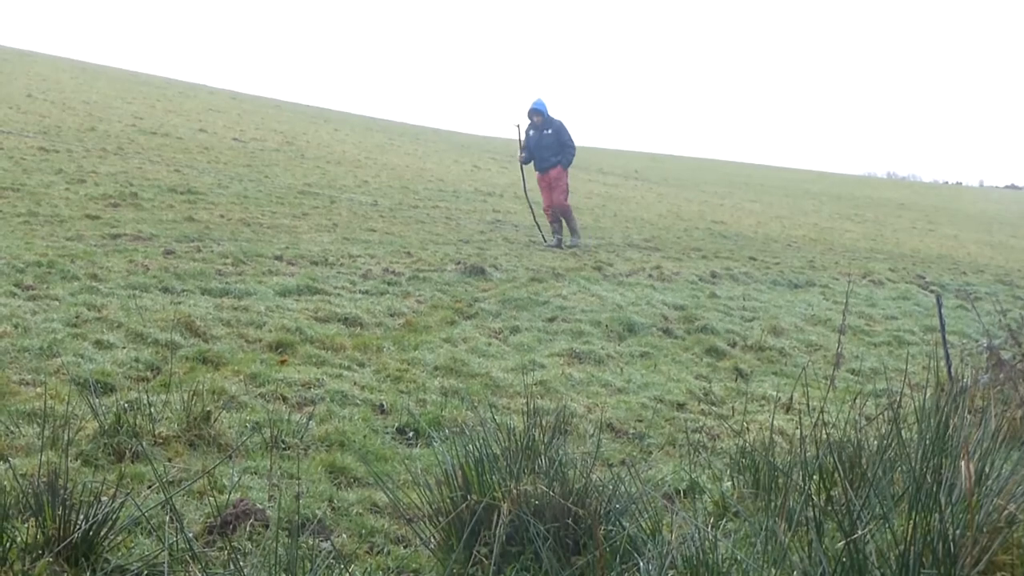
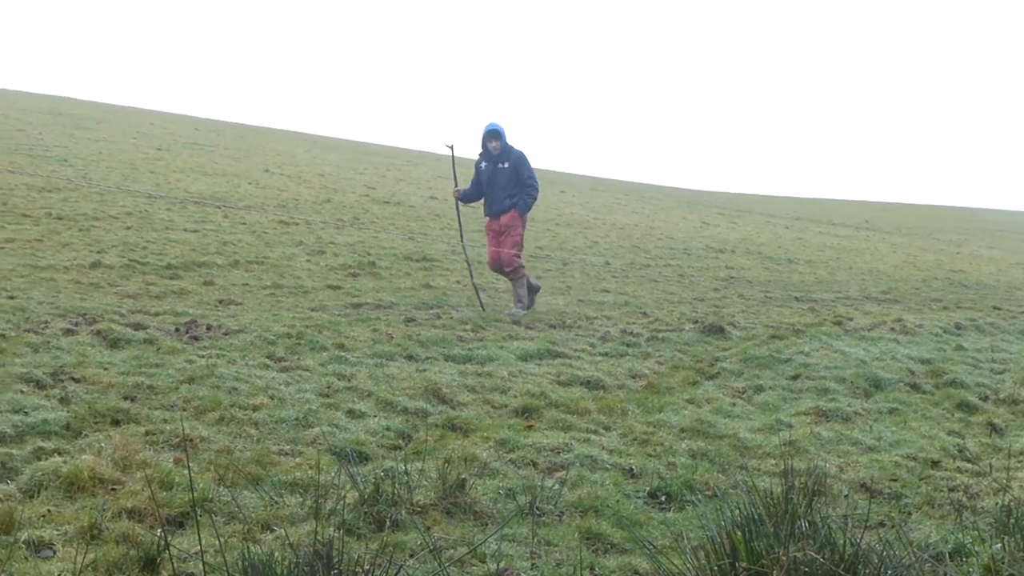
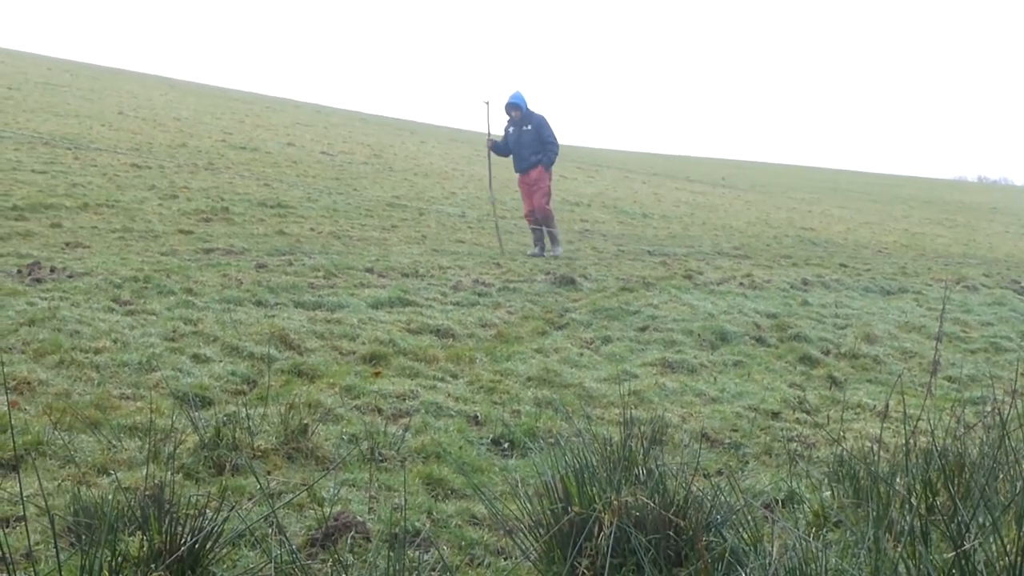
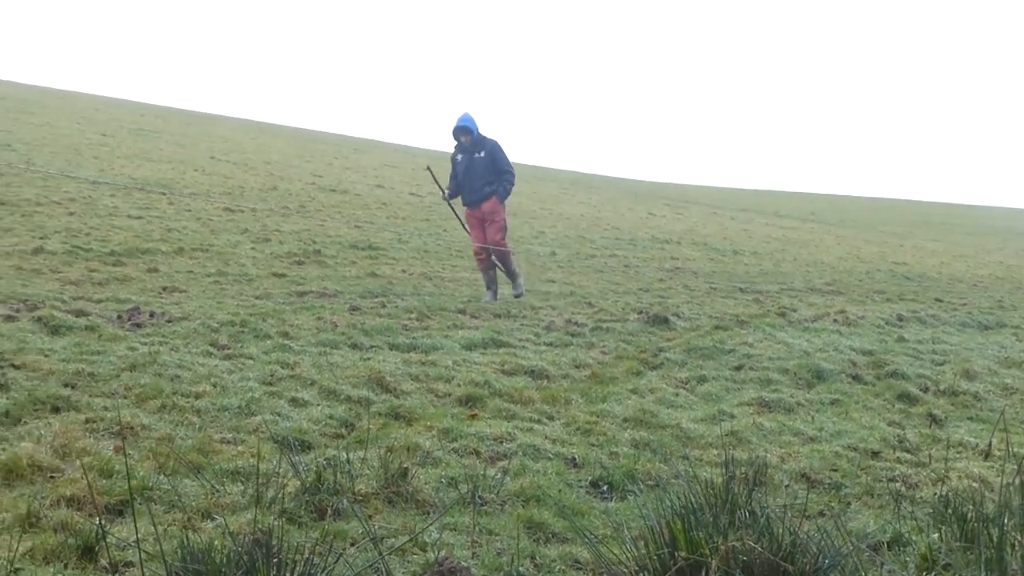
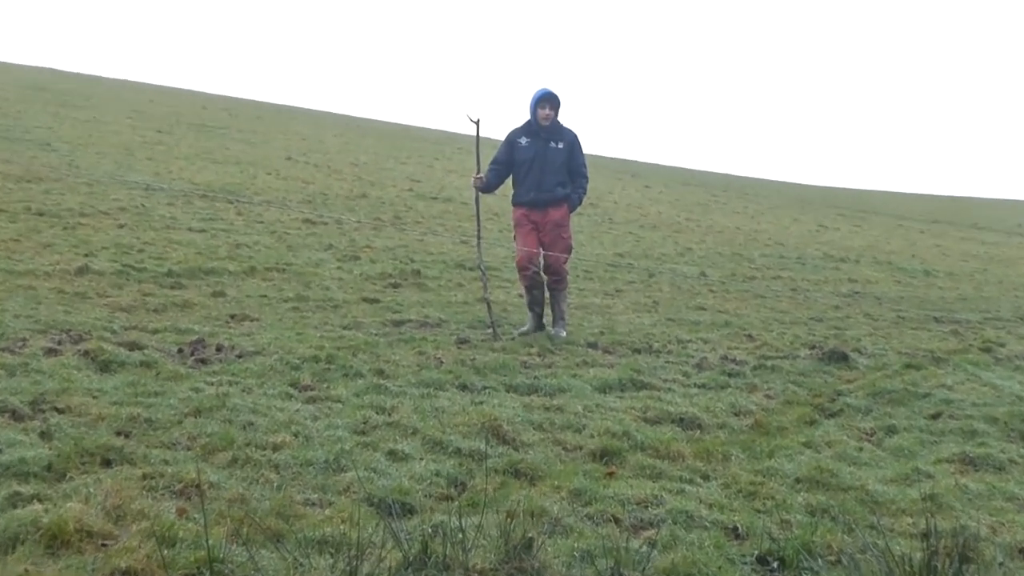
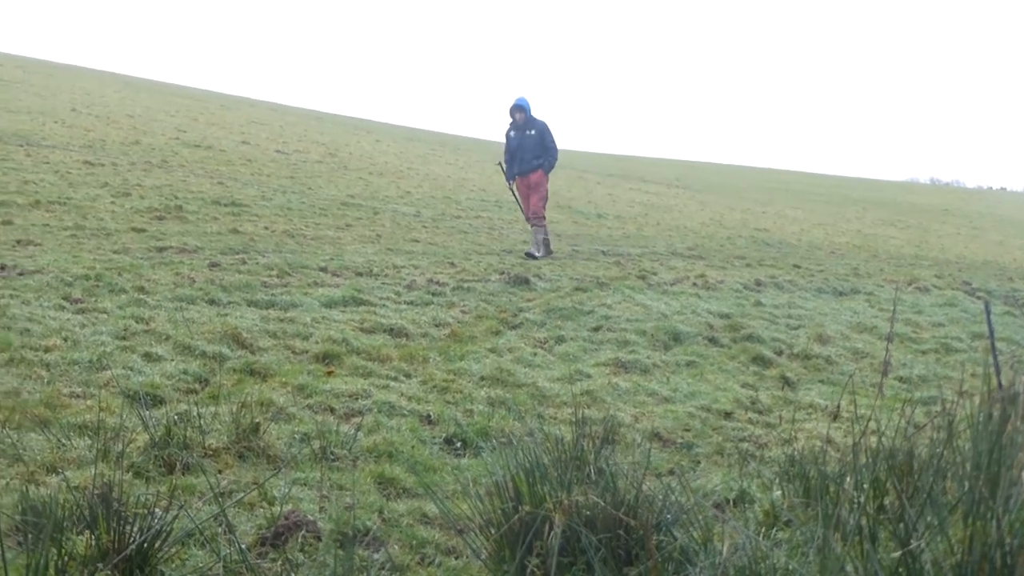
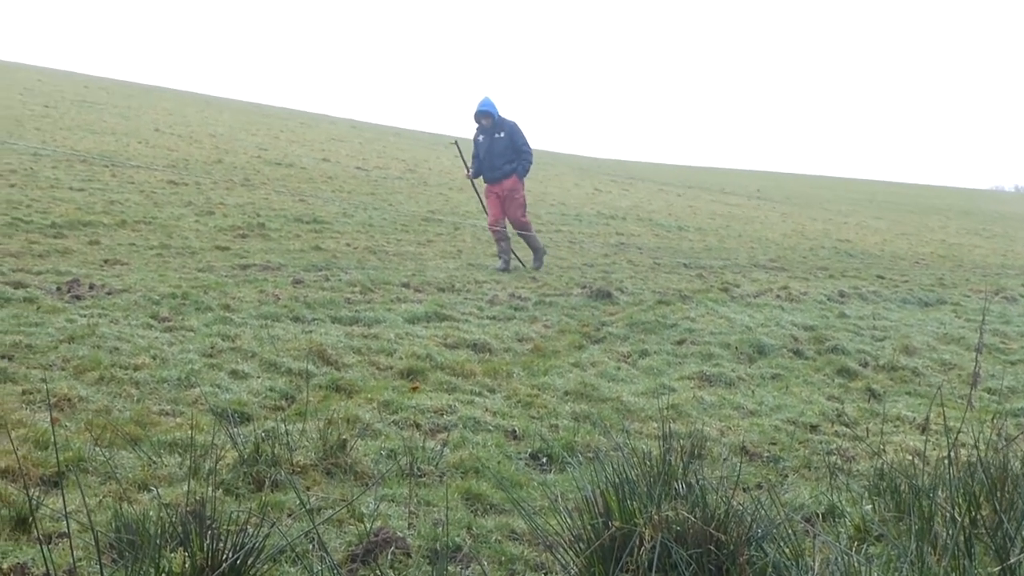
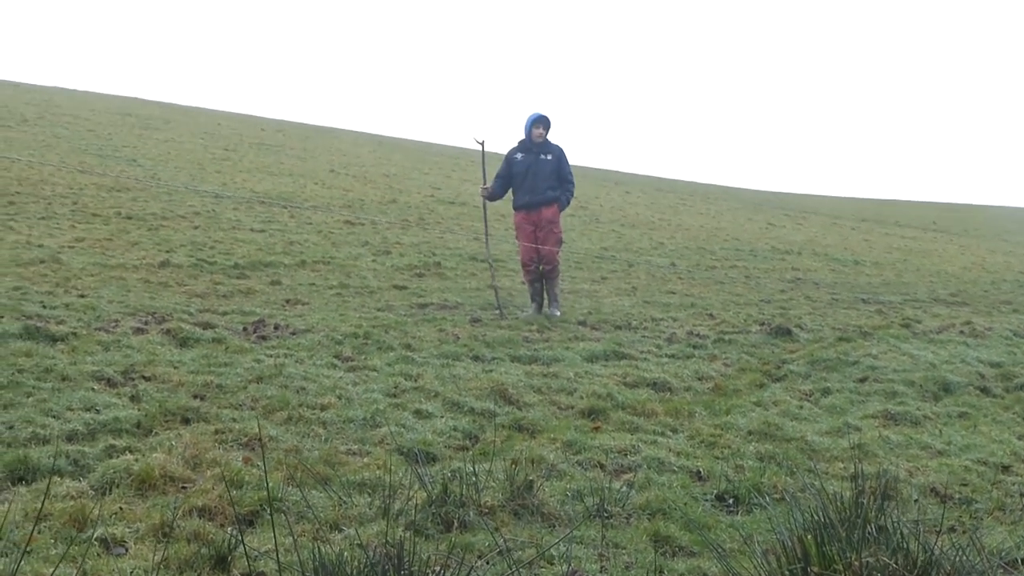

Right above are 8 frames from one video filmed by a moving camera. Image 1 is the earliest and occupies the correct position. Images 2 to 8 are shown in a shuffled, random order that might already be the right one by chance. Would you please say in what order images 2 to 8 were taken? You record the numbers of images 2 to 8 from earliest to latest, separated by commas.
6, 3, 7, 4, 2, 8, 5
